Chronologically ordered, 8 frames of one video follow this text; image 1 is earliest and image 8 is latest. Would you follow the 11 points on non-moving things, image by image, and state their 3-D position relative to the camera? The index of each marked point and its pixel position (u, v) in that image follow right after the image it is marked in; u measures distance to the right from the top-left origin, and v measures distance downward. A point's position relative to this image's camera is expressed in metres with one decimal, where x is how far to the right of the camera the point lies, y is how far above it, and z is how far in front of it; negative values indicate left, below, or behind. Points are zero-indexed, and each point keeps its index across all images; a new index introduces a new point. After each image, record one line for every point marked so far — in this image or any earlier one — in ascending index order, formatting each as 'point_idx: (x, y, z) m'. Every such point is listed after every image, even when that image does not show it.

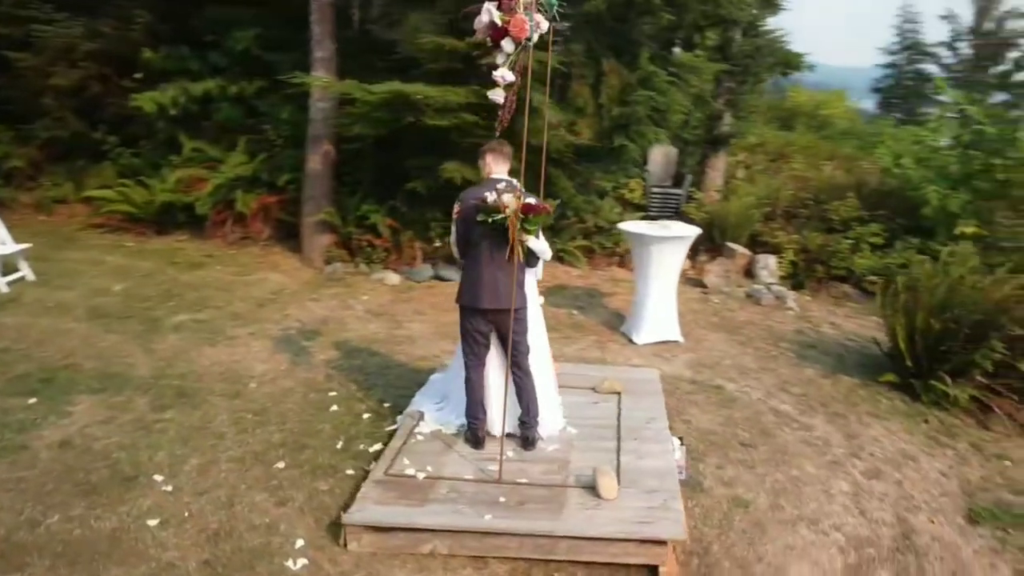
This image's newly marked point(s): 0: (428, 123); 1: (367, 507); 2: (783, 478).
0: (-0.7, +1.5, +7.2) m
1: (-0.6, -1.0, +3.7) m
2: (+1.5, -1.0, +4.3) m
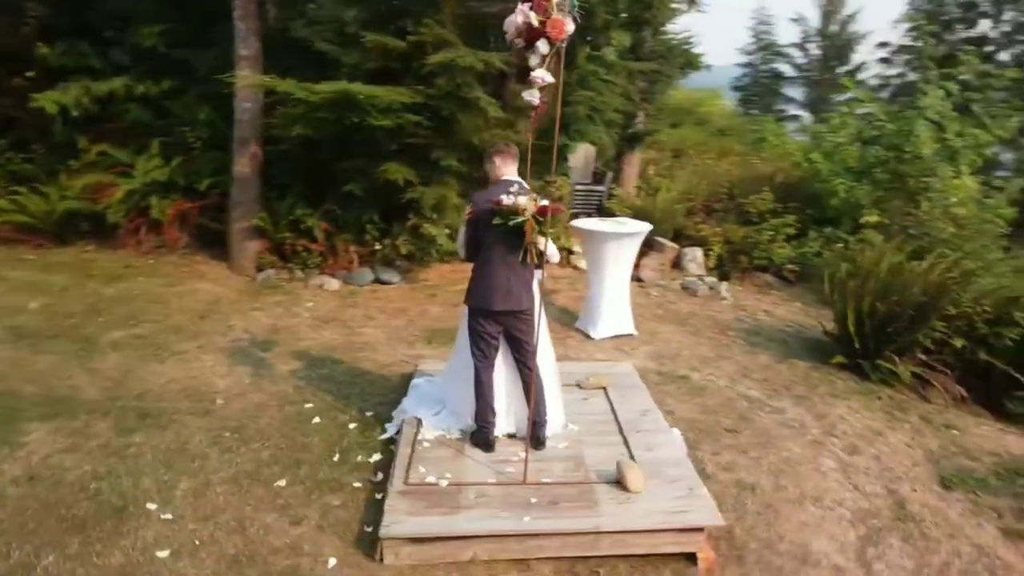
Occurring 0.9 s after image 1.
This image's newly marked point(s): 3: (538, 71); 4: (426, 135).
0: (-1.2, +1.4, +7.0) m
1: (-0.5, -1.0, +3.6) m
2: (+1.5, -1.0, +4.6) m
3: (+0.1, +0.9, +3.3) m
4: (-0.8, +1.4, +7.4) m
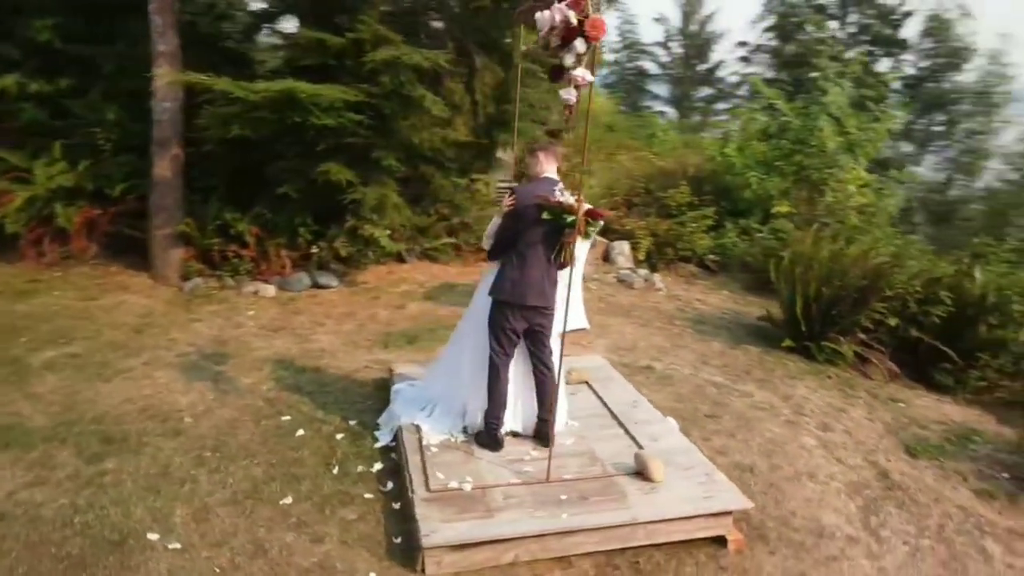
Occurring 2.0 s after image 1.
0: (-1.6, +1.4, +6.8) m
1: (-0.3, -1.0, +3.5) m
2: (+1.5, -0.9, +4.8) m
3: (+0.3, +0.9, +3.4) m
4: (-1.3, +1.4, +7.3) m
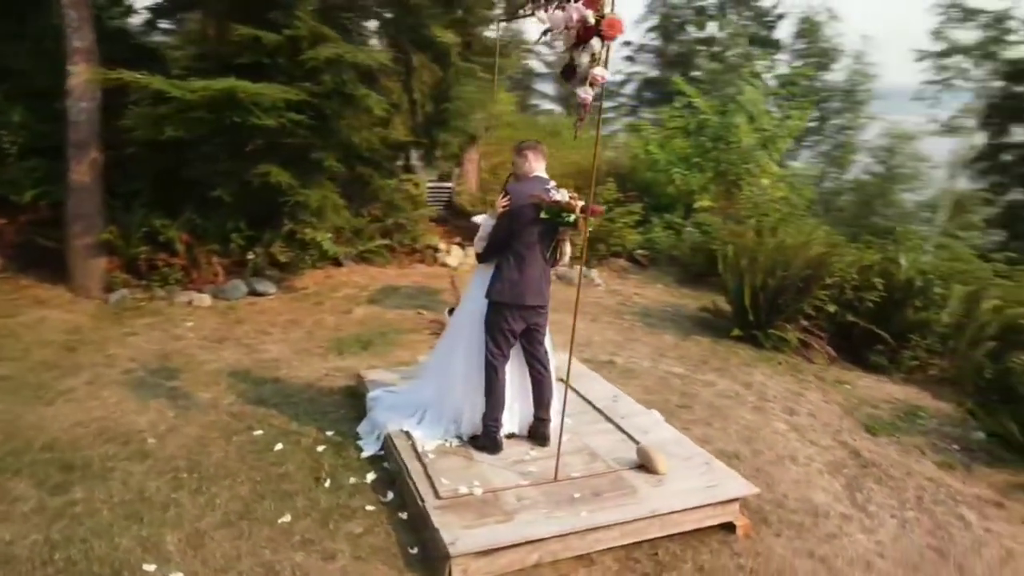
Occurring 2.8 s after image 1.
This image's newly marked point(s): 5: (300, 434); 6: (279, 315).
0: (-2.1, +1.3, +6.5) m
1: (-0.2, -1.0, +3.4) m
2: (+1.4, -0.9, +5.0) m
3: (+0.3, +0.9, +3.4) m
4: (-1.8, +1.3, +7.0) m
5: (-1.2, -0.9, +4.8) m
6: (-2.0, -0.2, +7.0) m
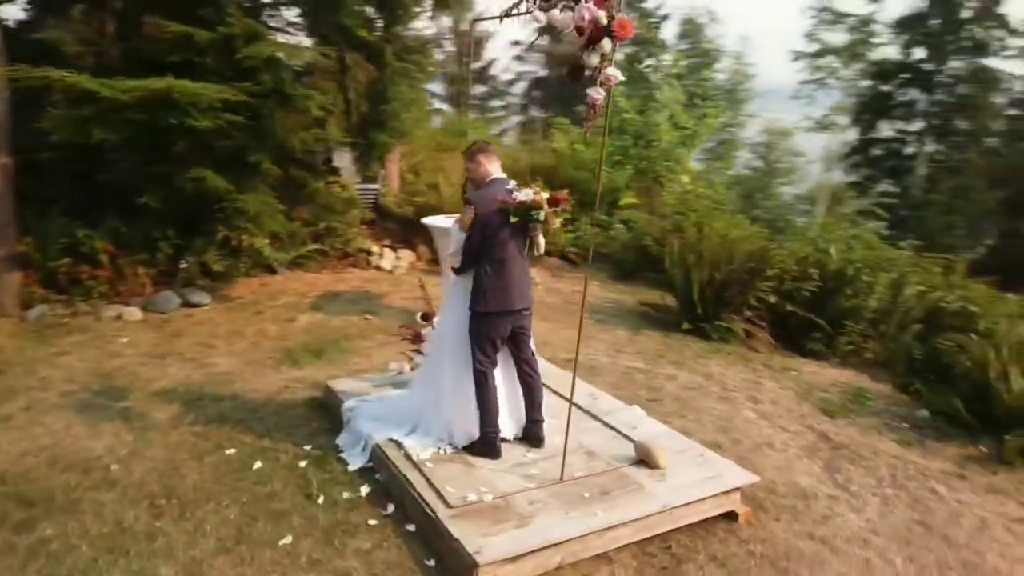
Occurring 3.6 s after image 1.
0: (-2.4, +1.2, +6.2) m
1: (-0.1, -1.1, +3.4) m
2: (+1.3, -0.8, +5.1) m
3: (+0.3, +0.9, +3.4) m
4: (-2.2, +1.2, +6.7) m
5: (-1.3, -0.9, +4.6) m
6: (-2.4, -0.3, +6.7) m
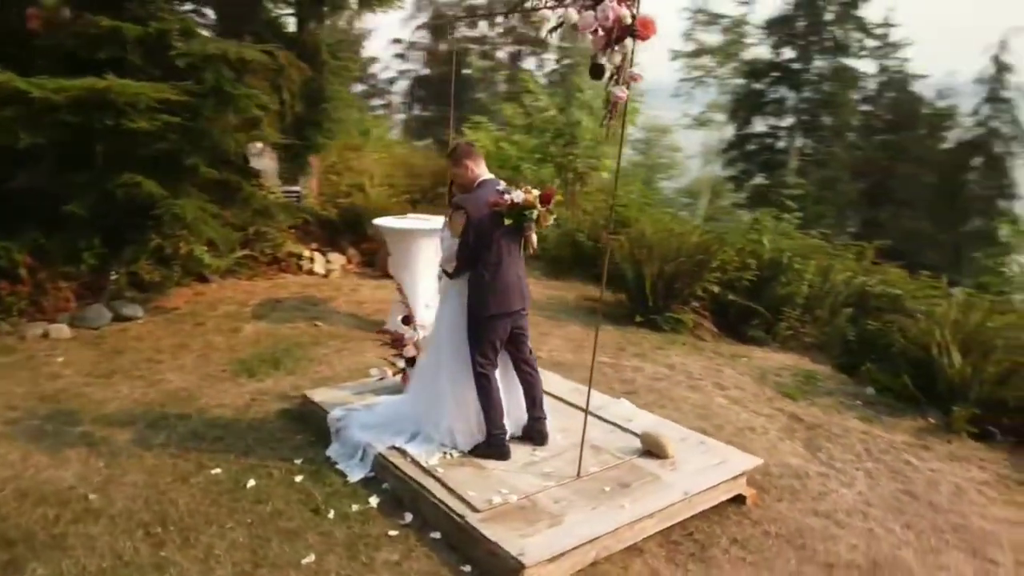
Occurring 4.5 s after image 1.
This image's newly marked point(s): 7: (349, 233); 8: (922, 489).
0: (-2.7, +1.1, +5.8) m
1: (+0.1, -1.1, +3.4) m
2: (+1.1, -0.8, +5.3) m
3: (+0.4, +0.9, +3.4) m
4: (-2.6, +1.1, +6.3) m
5: (-1.3, -1.0, +4.4) m
6: (-2.7, -0.4, +6.3) m
7: (-1.9, +0.6, +9.5) m
8: (+2.2, -1.1, +4.3) m
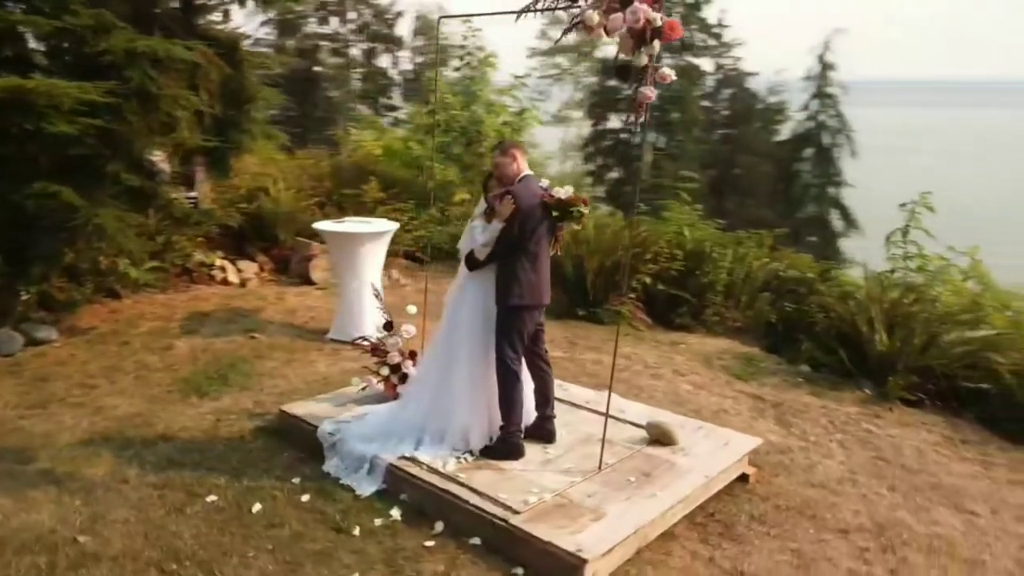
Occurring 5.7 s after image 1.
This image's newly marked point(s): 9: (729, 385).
0: (-3.0, +1.0, +5.2) m
1: (+0.3, -1.0, +3.4) m
2: (+1.0, -0.7, +5.5) m
3: (+0.6, +0.9, +3.5) m
4: (-3.0, +1.0, +5.8) m
5: (-1.3, -1.0, +4.1) m
6: (-3.0, -0.5, +5.8) m
7: (-2.8, +0.5, +9.1) m
8: (+2.2, -1.0, +4.7) m
9: (+1.5, -0.7, +5.8) m
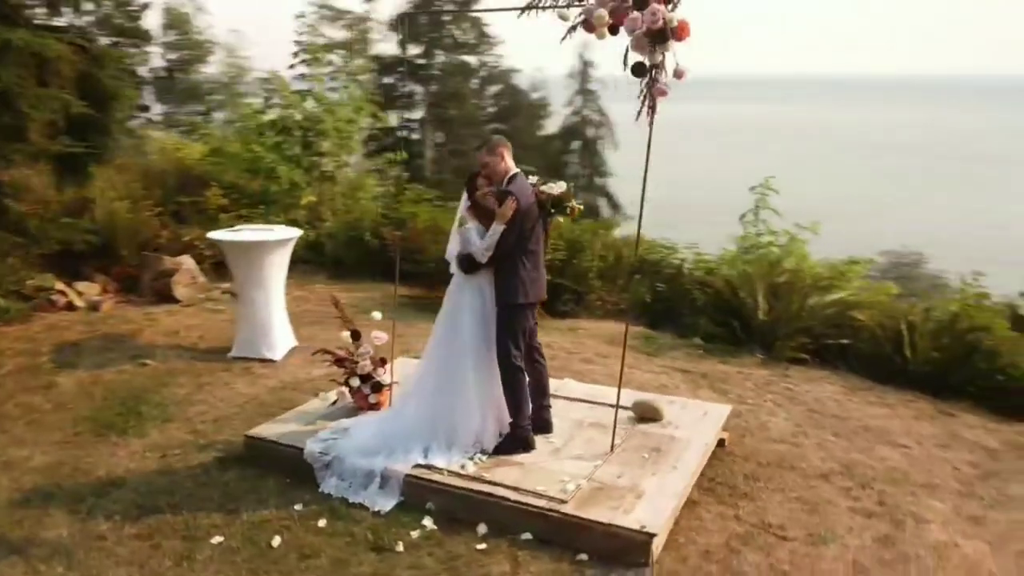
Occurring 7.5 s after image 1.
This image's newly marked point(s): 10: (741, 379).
0: (-3.3, +0.8, +4.4) m
1: (+0.5, -1.0, +3.5) m
2: (+0.6, -0.6, +5.7) m
3: (+0.6, +1.0, +3.7) m
4: (-3.4, +0.8, +4.9) m
5: (-1.1, -1.1, +3.8) m
6: (-3.3, -0.8, +4.9) m
7: (-4.1, +0.3, +8.1) m
8: (+2.0, -0.8, +5.3) m
9: (+1.0, -0.6, +6.2) m
10: (+1.6, -0.6, +5.8) m
